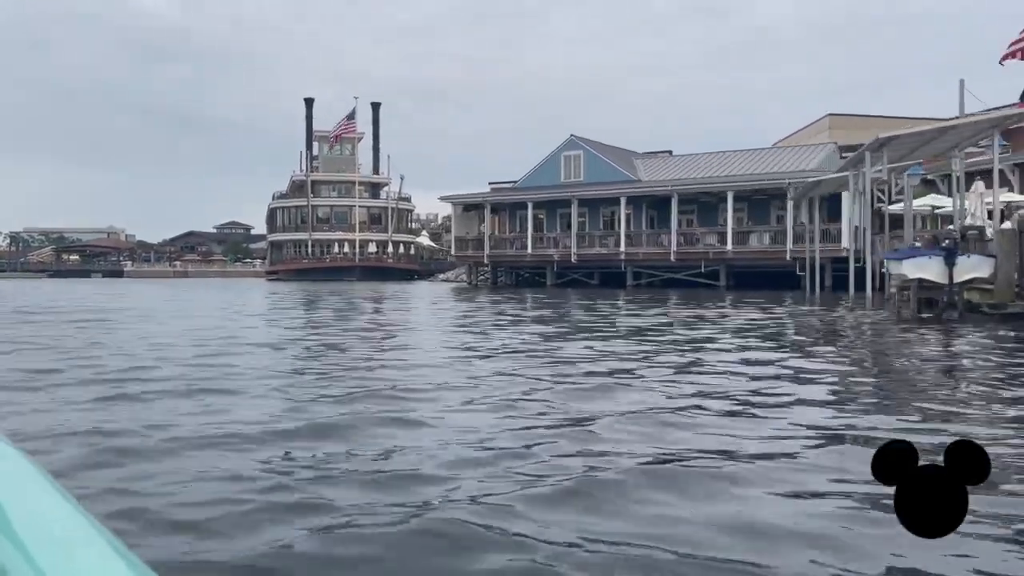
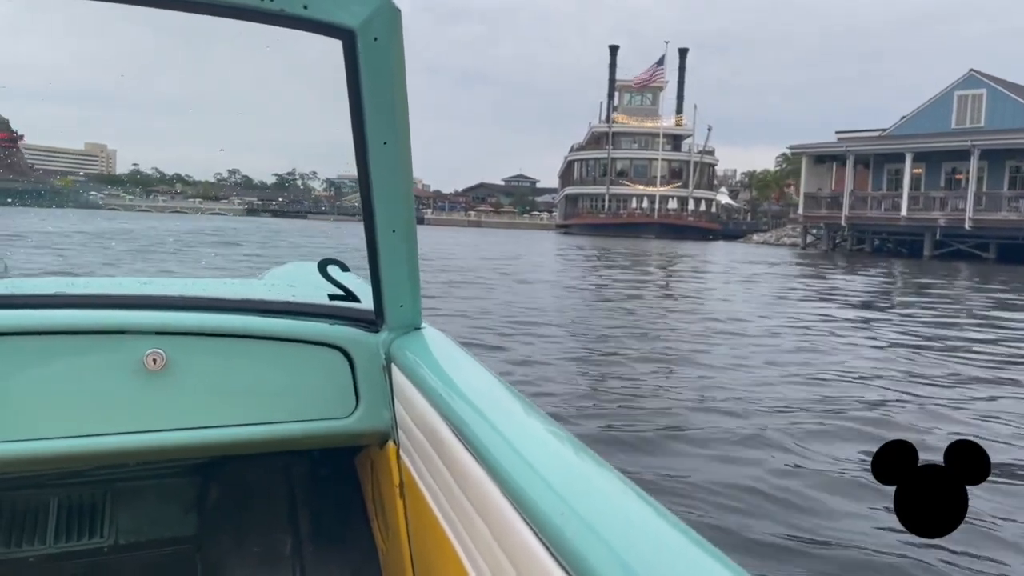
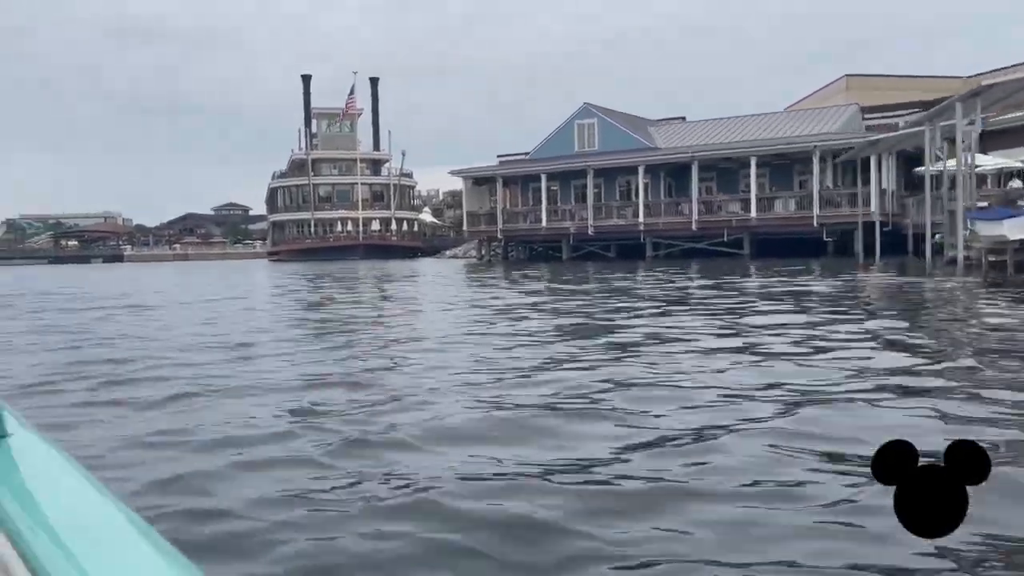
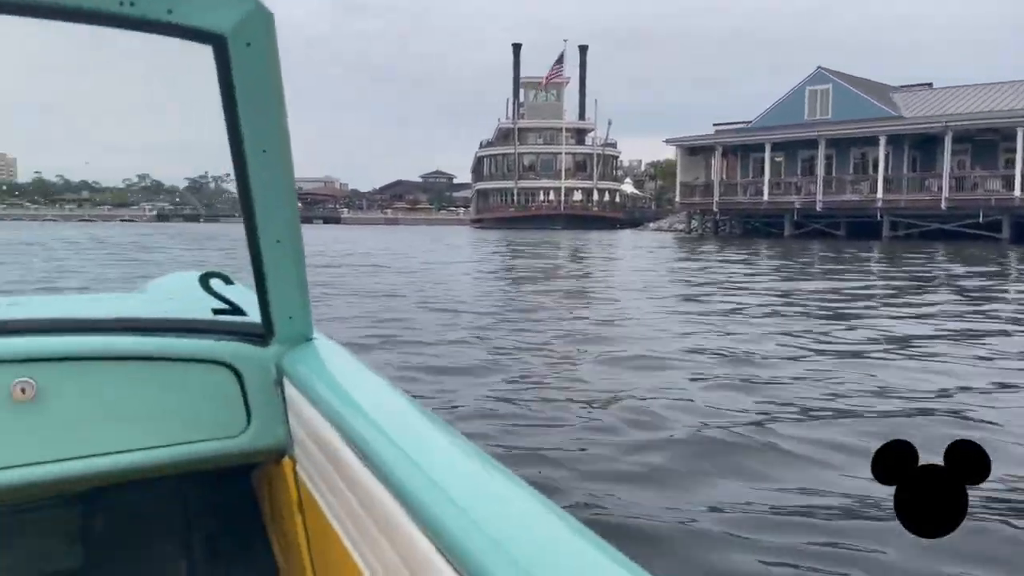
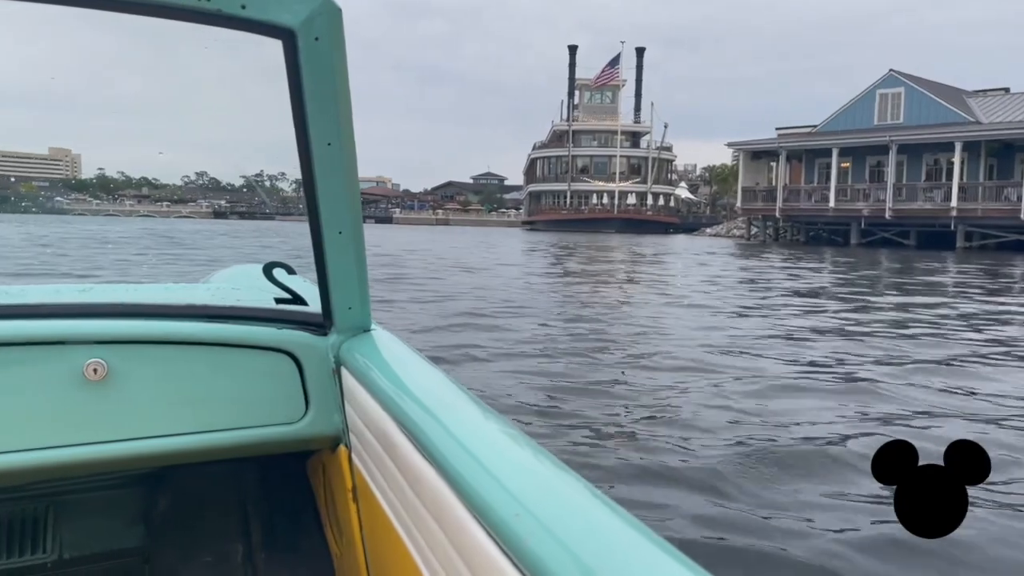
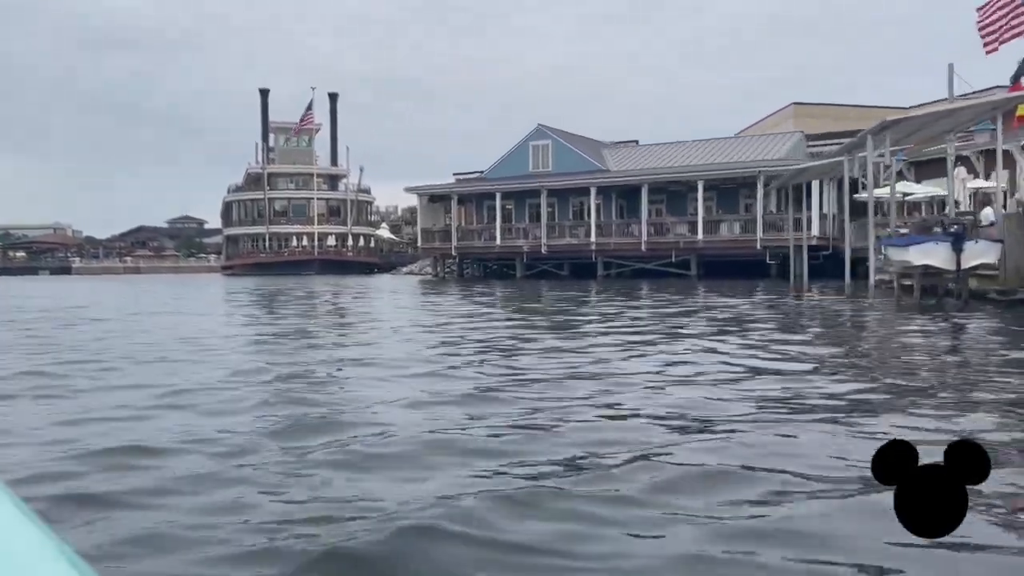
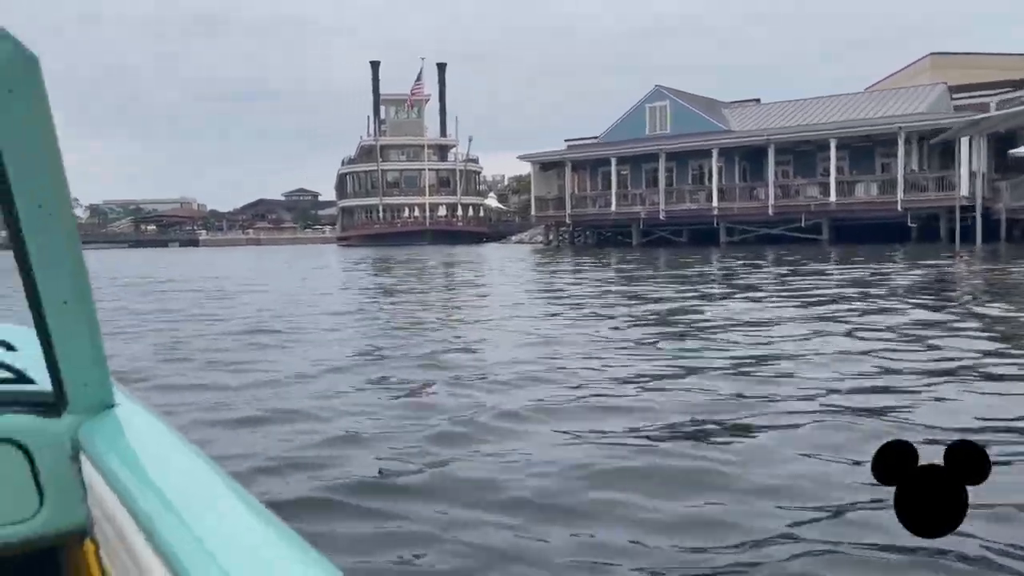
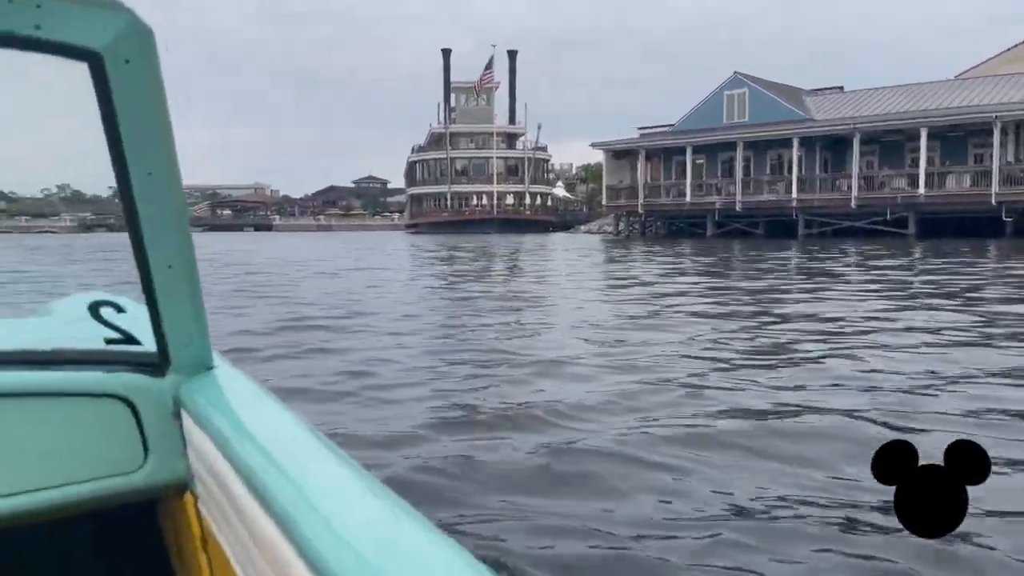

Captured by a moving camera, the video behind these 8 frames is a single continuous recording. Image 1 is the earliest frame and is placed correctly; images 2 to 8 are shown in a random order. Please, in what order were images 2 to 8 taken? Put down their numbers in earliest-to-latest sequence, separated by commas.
6, 3, 7, 8, 4, 5, 2
